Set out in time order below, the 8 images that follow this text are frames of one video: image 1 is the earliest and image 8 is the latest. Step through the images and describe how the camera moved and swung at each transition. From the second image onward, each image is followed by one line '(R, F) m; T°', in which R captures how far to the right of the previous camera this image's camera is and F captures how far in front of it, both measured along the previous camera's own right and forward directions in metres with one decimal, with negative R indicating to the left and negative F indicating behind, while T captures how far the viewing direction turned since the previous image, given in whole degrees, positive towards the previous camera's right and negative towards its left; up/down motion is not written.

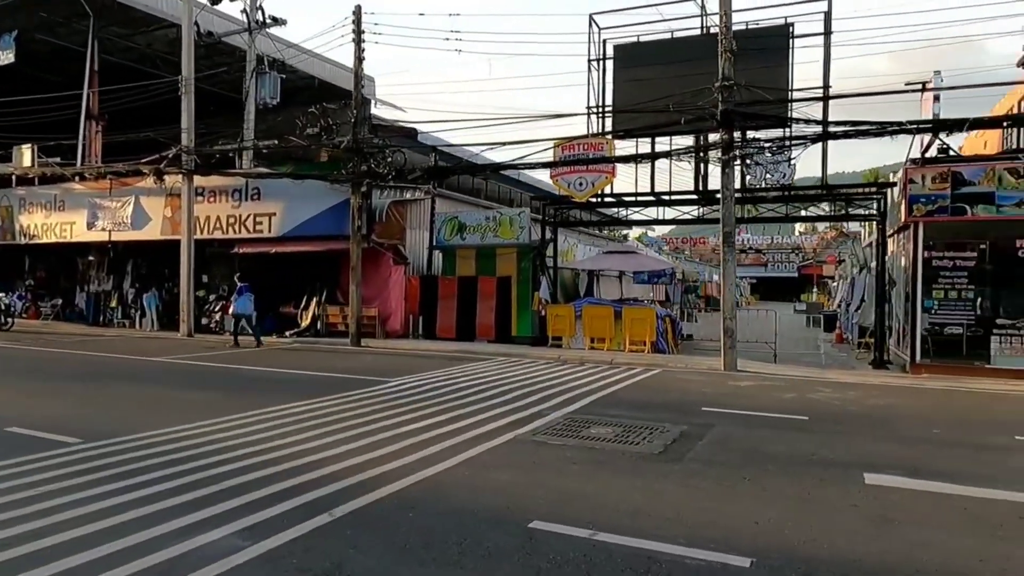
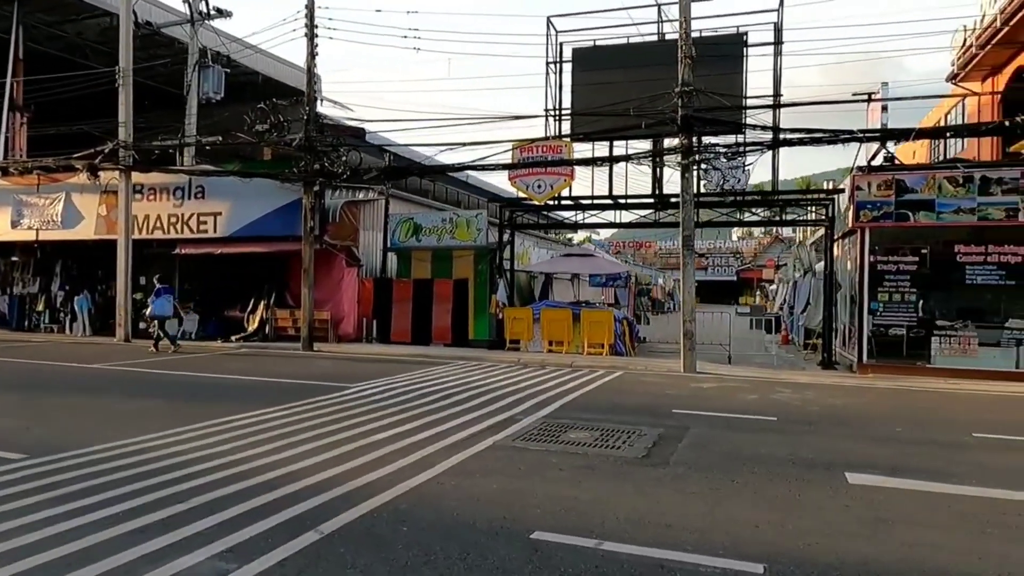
(-0.4, +0.2) m; +5°
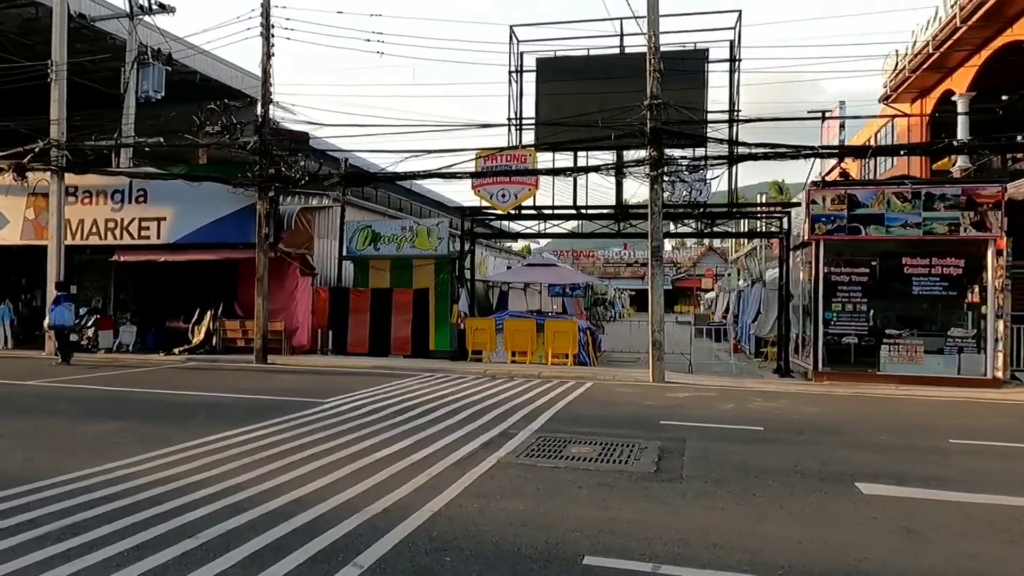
(-0.8, +0.3) m; +6°
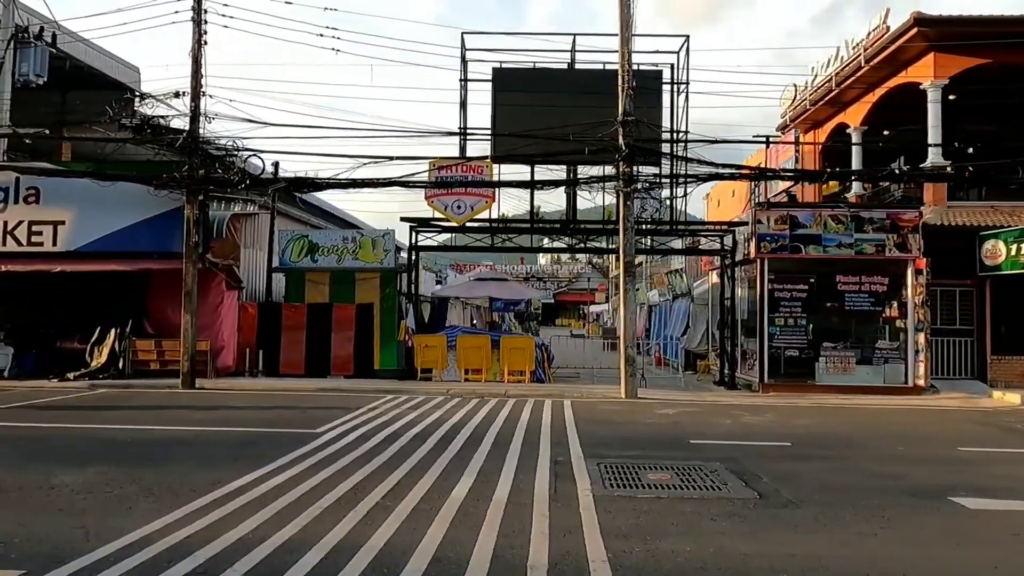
(-2.4, +0.8) m; +11°
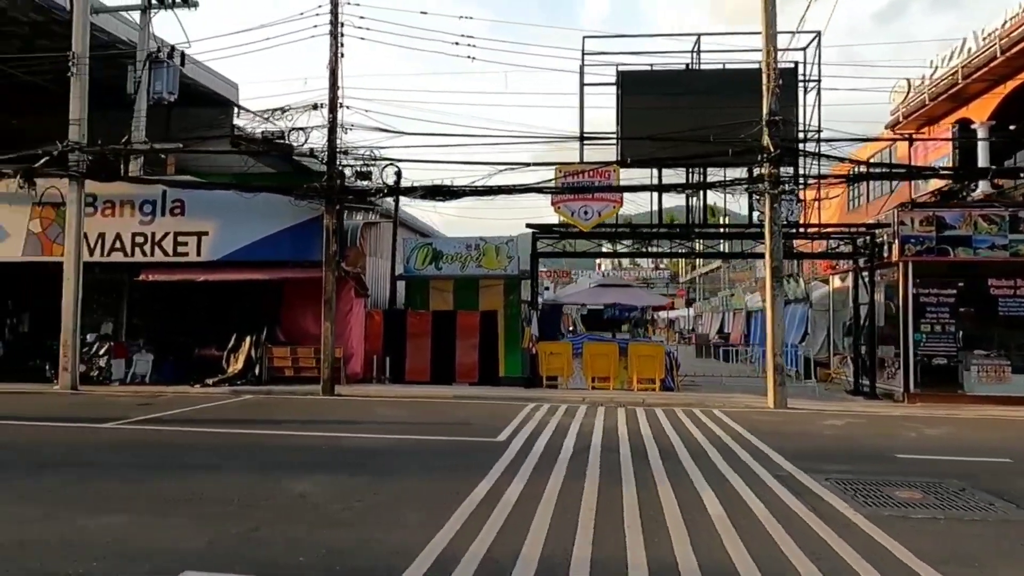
(-2.0, +0.1) m; -5°
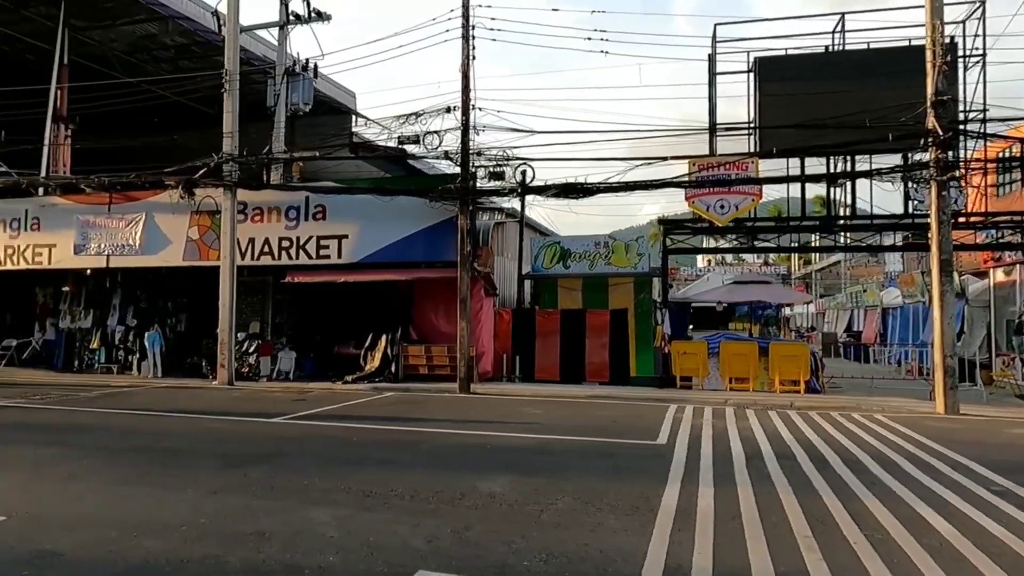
(-1.0, +0.1) m; -8°
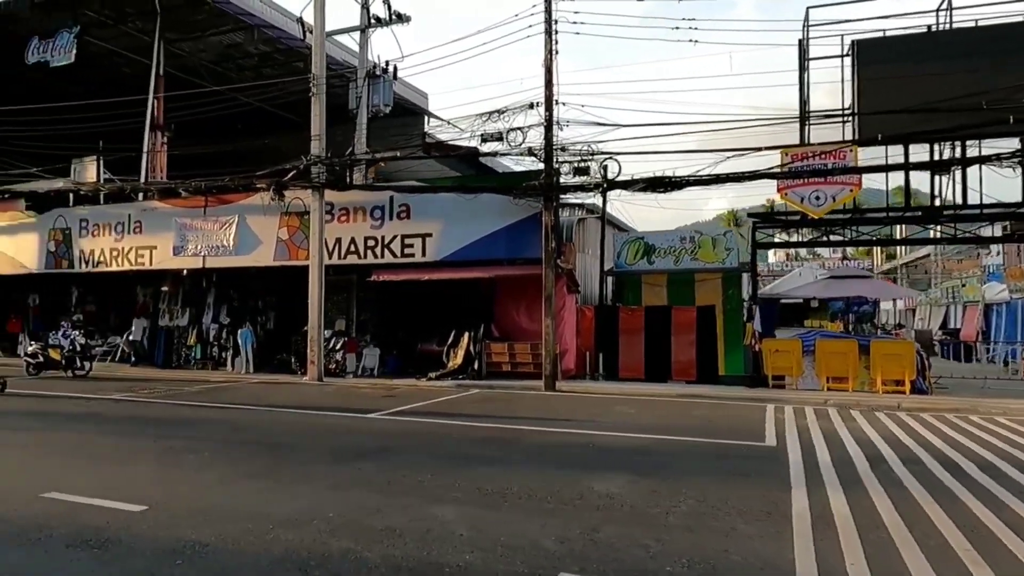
(-0.6, +0.1) m; -5°
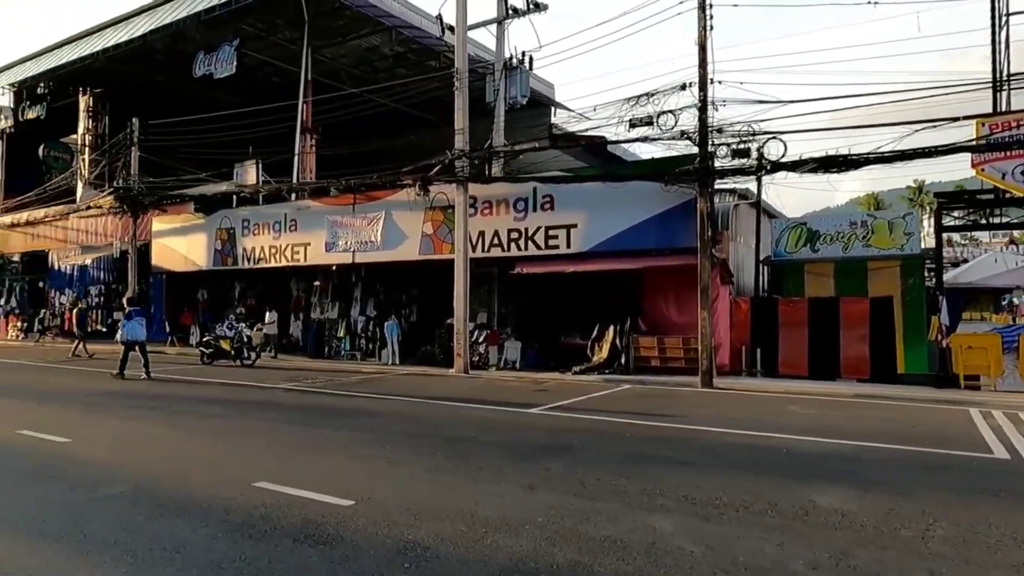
(-0.9, +0.4) m; -10°
